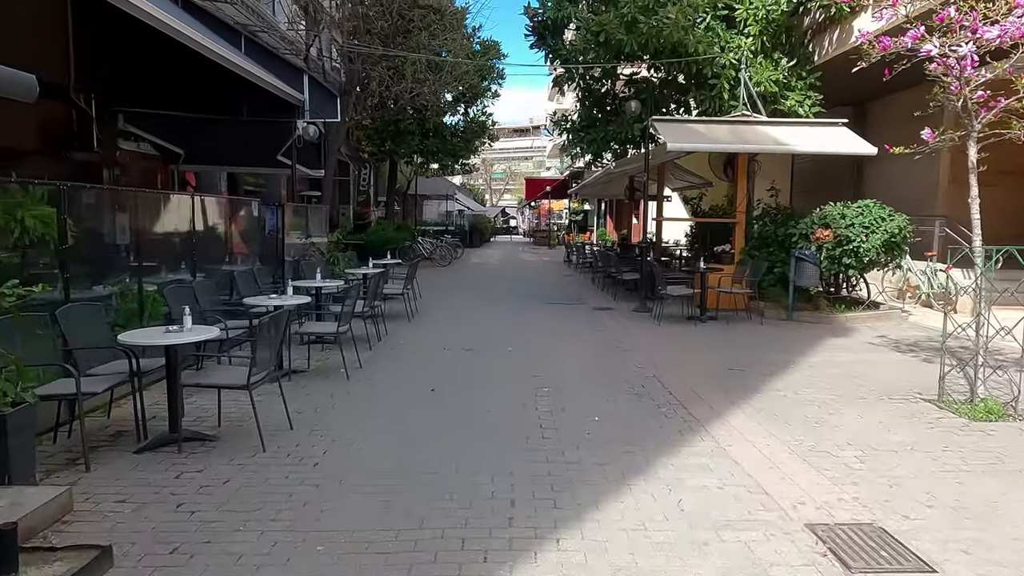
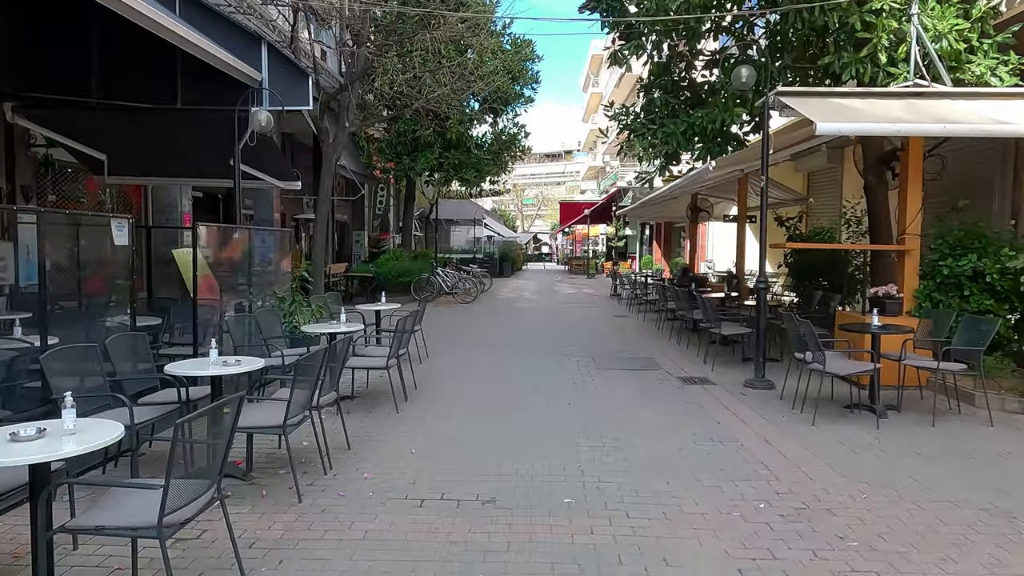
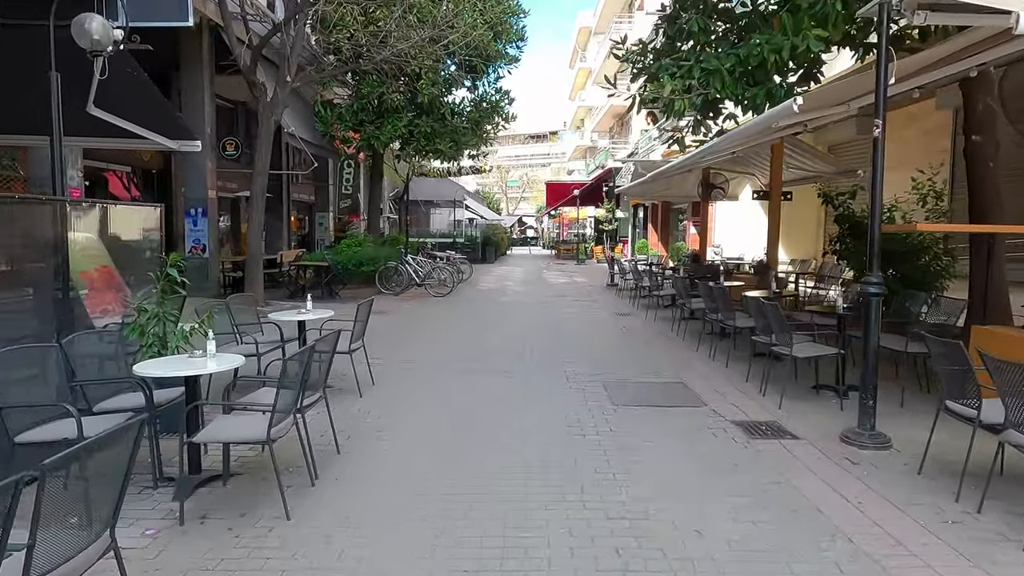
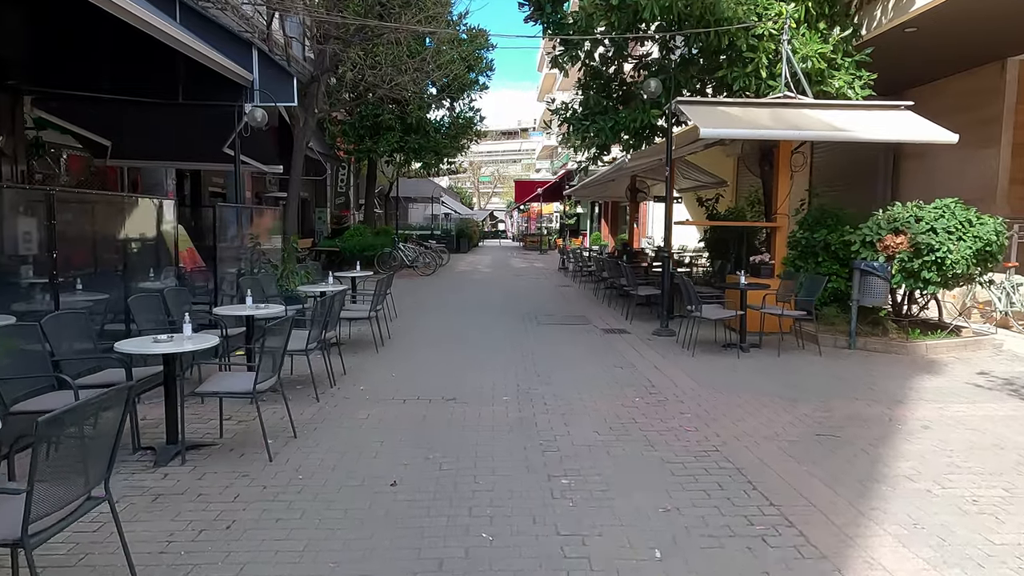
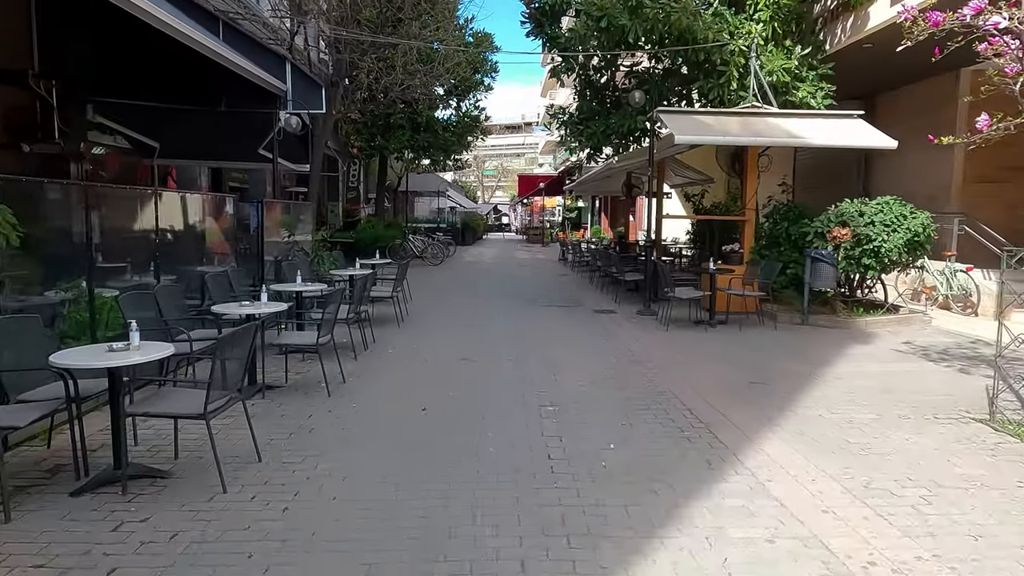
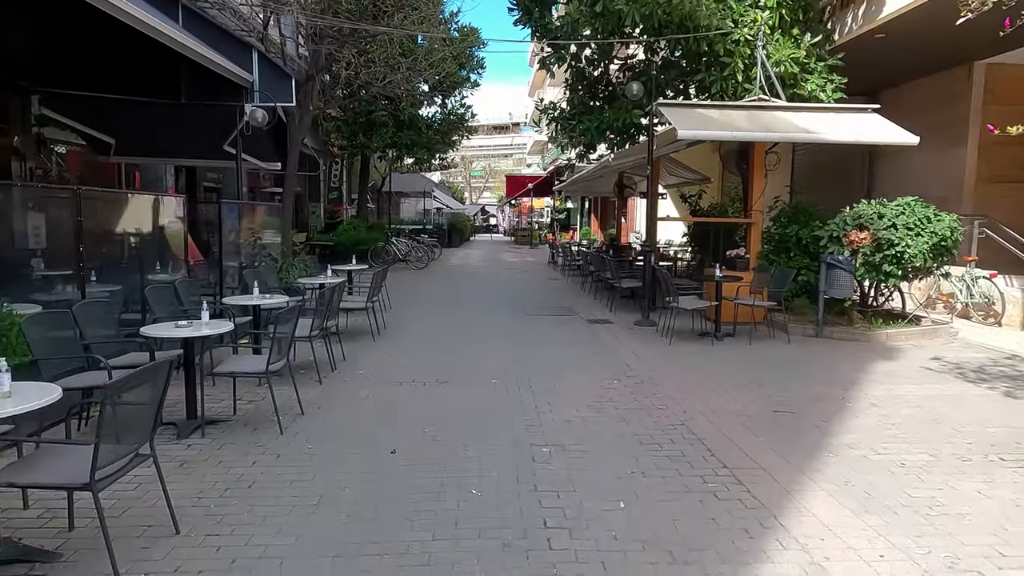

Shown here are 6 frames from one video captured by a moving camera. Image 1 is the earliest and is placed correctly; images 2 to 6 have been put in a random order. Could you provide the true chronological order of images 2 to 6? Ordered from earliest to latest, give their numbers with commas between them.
5, 6, 4, 2, 3
